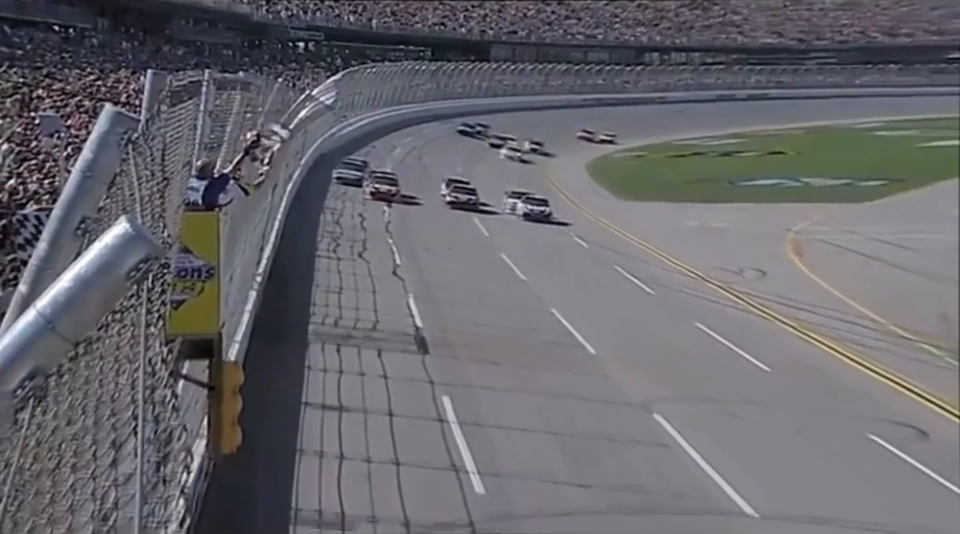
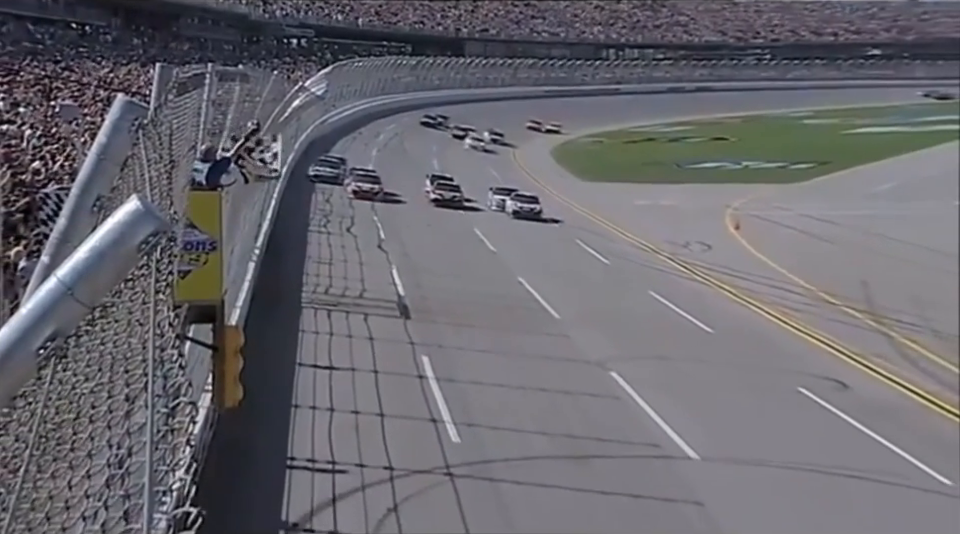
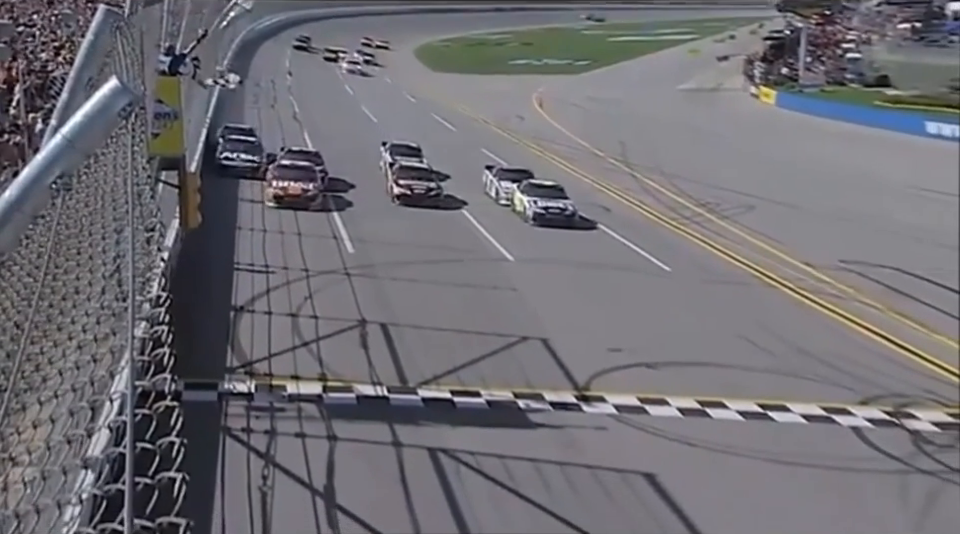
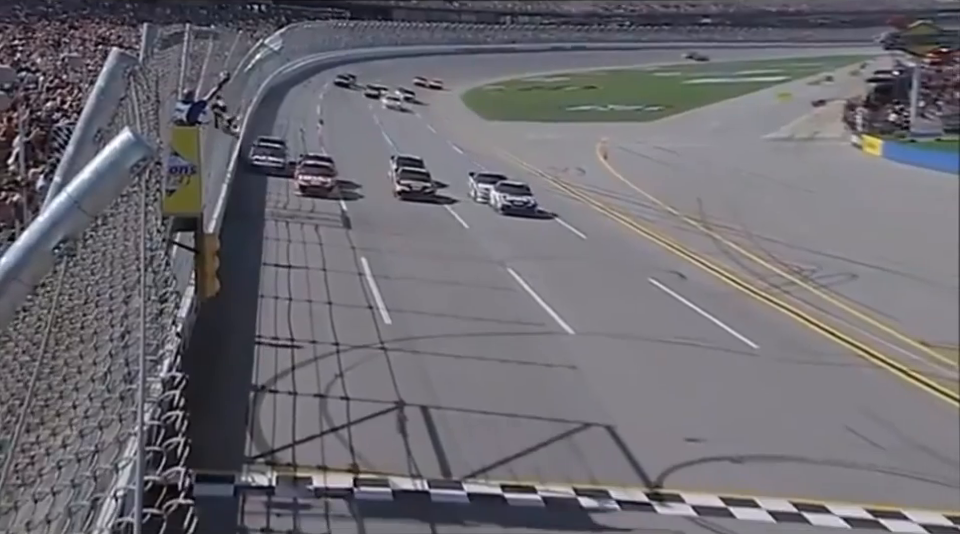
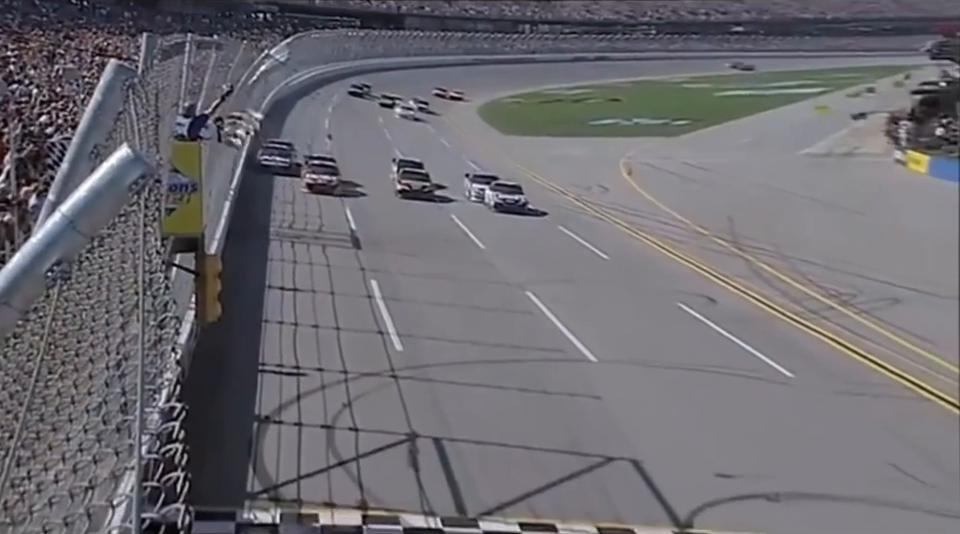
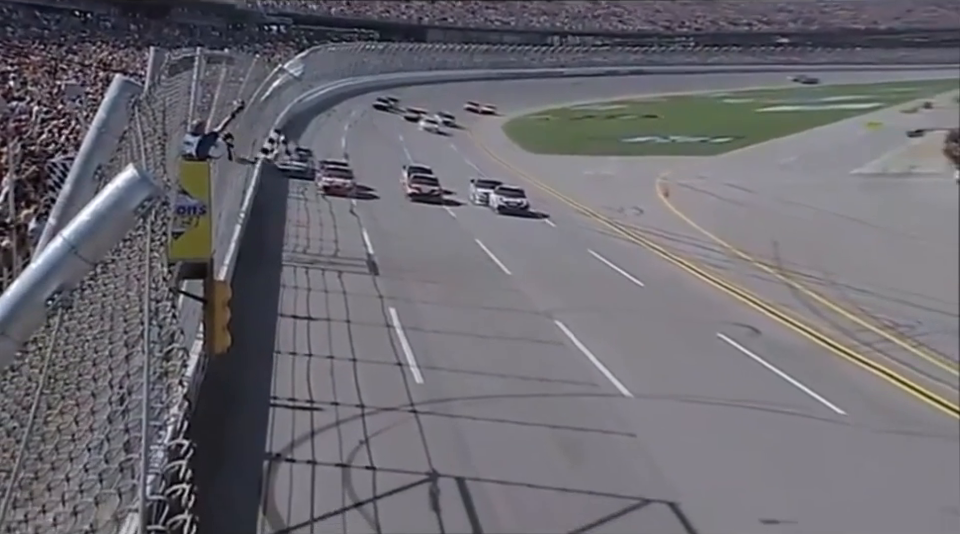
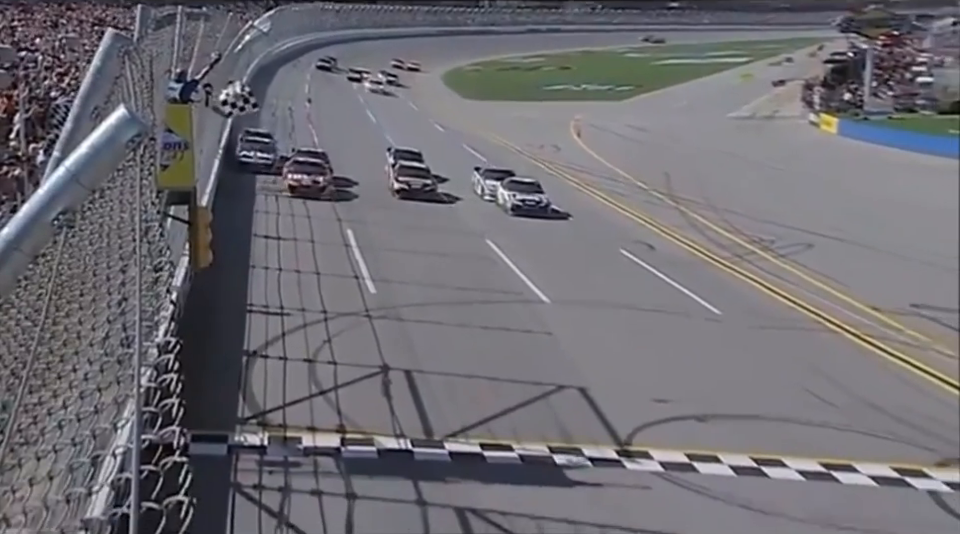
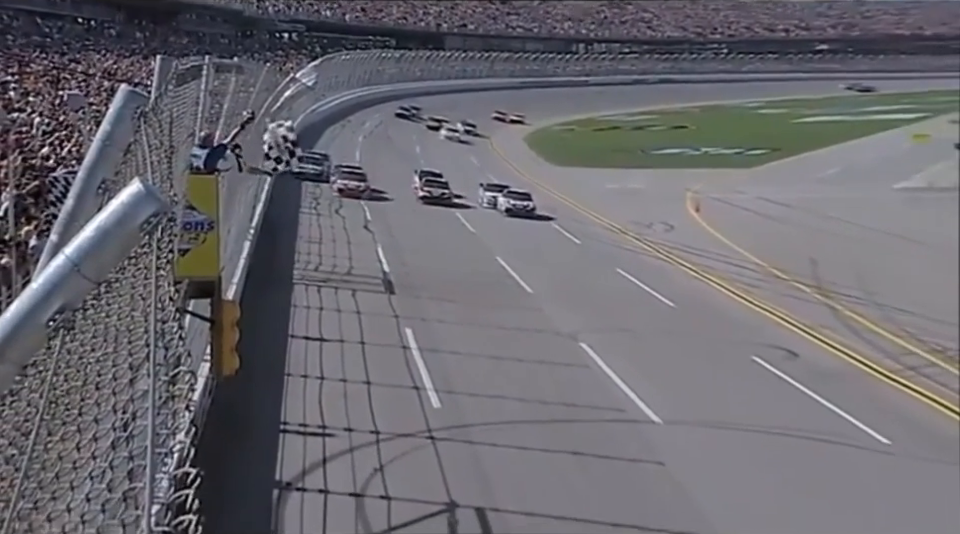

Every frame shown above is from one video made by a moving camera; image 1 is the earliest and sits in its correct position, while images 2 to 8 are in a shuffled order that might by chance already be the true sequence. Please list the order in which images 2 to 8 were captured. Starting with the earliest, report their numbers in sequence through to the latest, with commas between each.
2, 8, 6, 5, 4, 7, 3
